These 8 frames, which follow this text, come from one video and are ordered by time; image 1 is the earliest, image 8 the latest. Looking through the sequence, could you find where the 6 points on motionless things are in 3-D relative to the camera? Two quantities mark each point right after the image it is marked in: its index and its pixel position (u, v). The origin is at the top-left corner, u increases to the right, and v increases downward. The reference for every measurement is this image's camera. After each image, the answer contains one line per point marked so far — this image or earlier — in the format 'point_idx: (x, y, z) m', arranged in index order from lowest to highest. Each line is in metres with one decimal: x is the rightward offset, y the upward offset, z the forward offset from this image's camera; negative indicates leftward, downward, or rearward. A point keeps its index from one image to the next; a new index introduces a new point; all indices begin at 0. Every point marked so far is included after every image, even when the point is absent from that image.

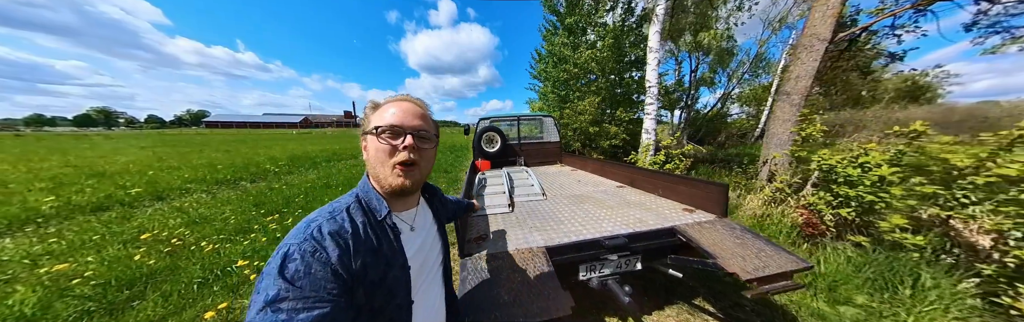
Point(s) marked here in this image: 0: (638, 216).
0: (+1.4, -0.6, +2.4) m
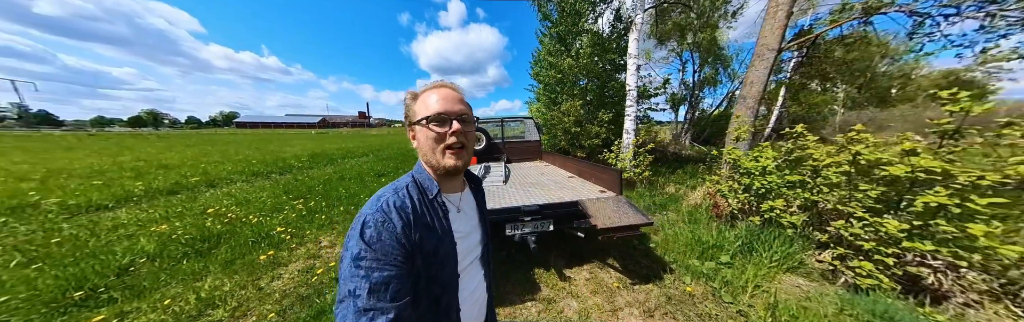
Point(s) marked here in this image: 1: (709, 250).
0: (+0.7, -0.5, +3.2) m
1: (+3.0, -1.3, +3.3) m
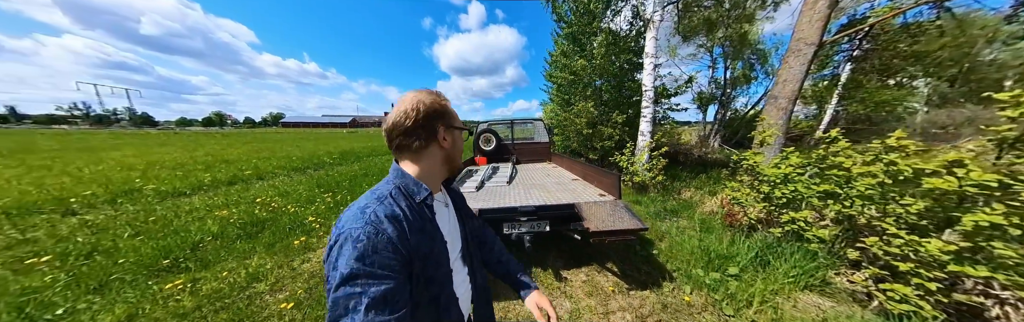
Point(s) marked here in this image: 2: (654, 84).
0: (+0.7, -0.5, +3.2) m
1: (+3.0, -1.4, +3.1) m
2: (+5.0, +2.7, +7.5) m
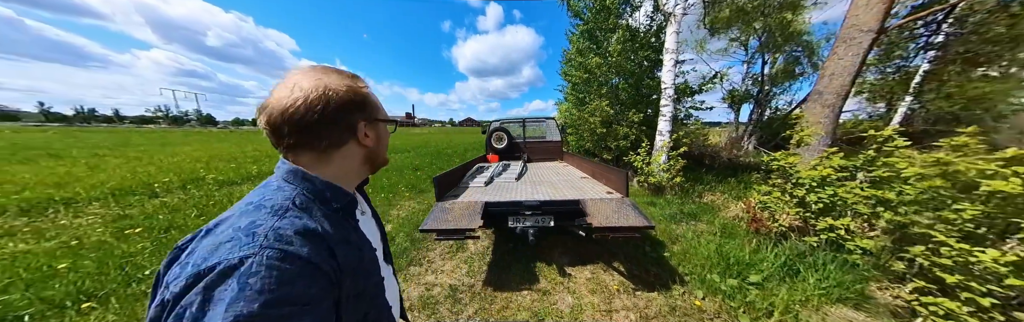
0: (+0.8, -0.5, +3.2) m
1: (+3.1, -1.4, +2.9) m
2: (+5.5, +2.7, +7.1) m
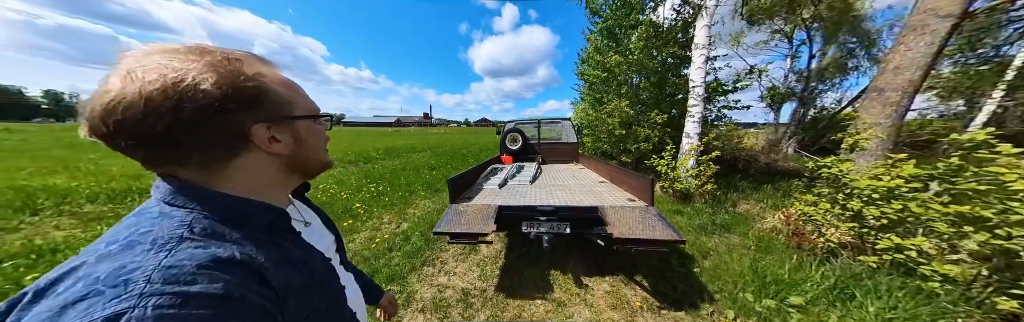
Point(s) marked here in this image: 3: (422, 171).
0: (+1.0, -0.5, +3.0) m
1: (+3.2, -1.5, +2.6) m
2: (+5.9, +2.5, +6.6) m
3: (-3.9, -0.5, +9.2) m
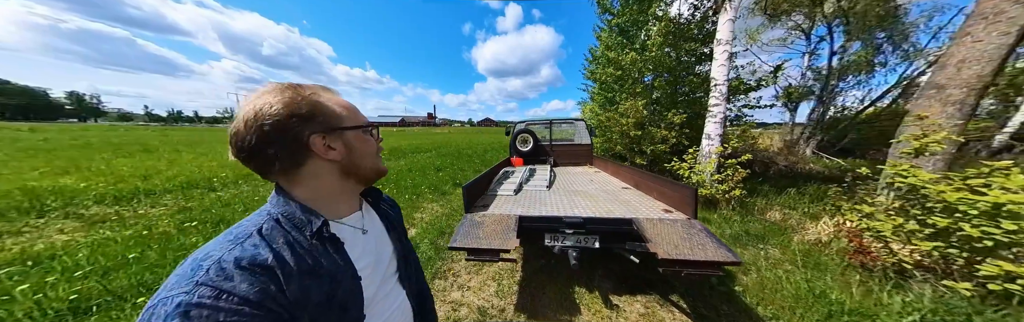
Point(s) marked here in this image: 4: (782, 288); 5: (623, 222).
0: (+1.3, -0.6, +2.7) m
1: (+3.5, -1.6, +2.2) m
2: (+6.3, +2.5, +6.2) m
3: (-3.6, -0.5, +9.0) m
4: (+3.2, -1.5, +2.5) m
5: (+1.3, -0.7, +2.4) m
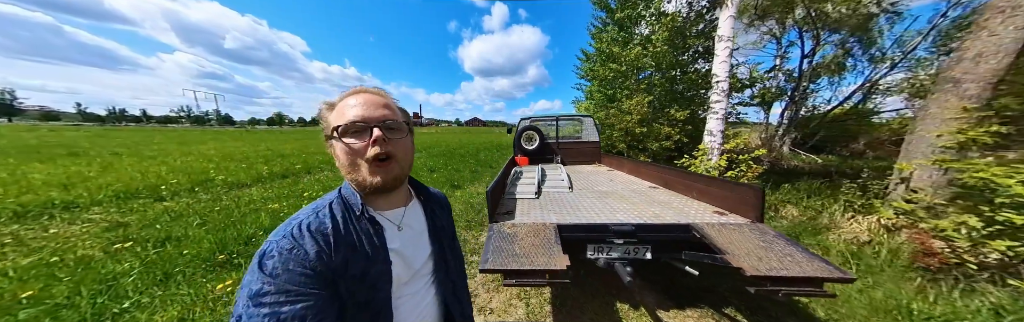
0: (+1.6, -0.6, +2.4) m
1: (+3.9, -1.5, +2.0) m
2: (+6.3, +2.6, +6.2) m
3: (-3.6, -0.5, +8.3) m
4: (+3.6, -1.4, +2.3) m
5: (+1.6, -0.6, +2.0) m
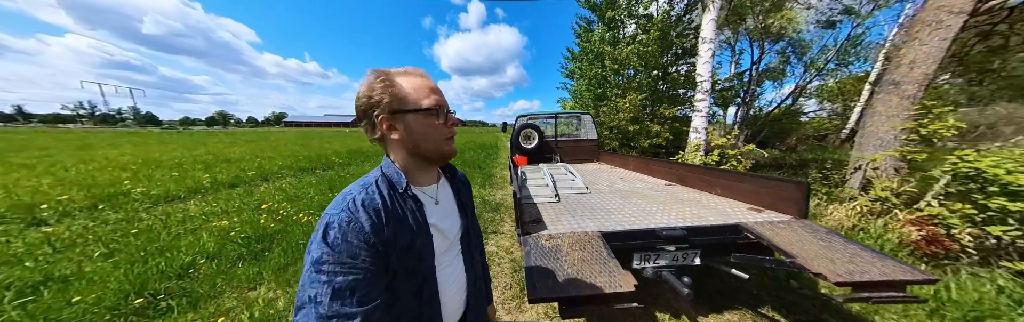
0: (+1.9, -0.5, +2.2) m
1: (+4.2, -1.4, +2.1) m
2: (+6.1, +2.7, +6.5) m
3: (-3.9, -0.6, +7.6) m
4: (+3.9, -1.4, +2.3) m
5: (+1.9, -0.6, +1.9) m
